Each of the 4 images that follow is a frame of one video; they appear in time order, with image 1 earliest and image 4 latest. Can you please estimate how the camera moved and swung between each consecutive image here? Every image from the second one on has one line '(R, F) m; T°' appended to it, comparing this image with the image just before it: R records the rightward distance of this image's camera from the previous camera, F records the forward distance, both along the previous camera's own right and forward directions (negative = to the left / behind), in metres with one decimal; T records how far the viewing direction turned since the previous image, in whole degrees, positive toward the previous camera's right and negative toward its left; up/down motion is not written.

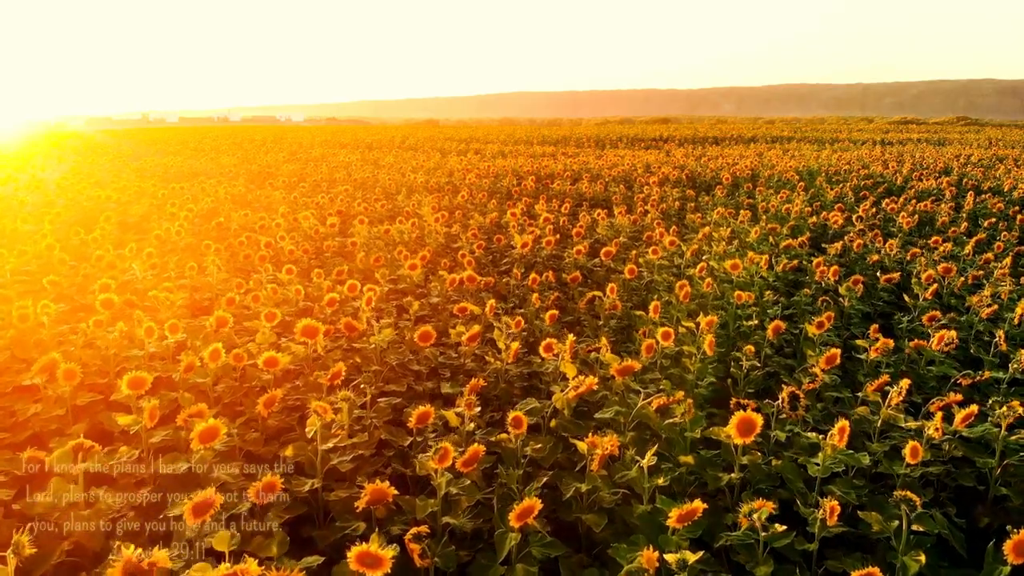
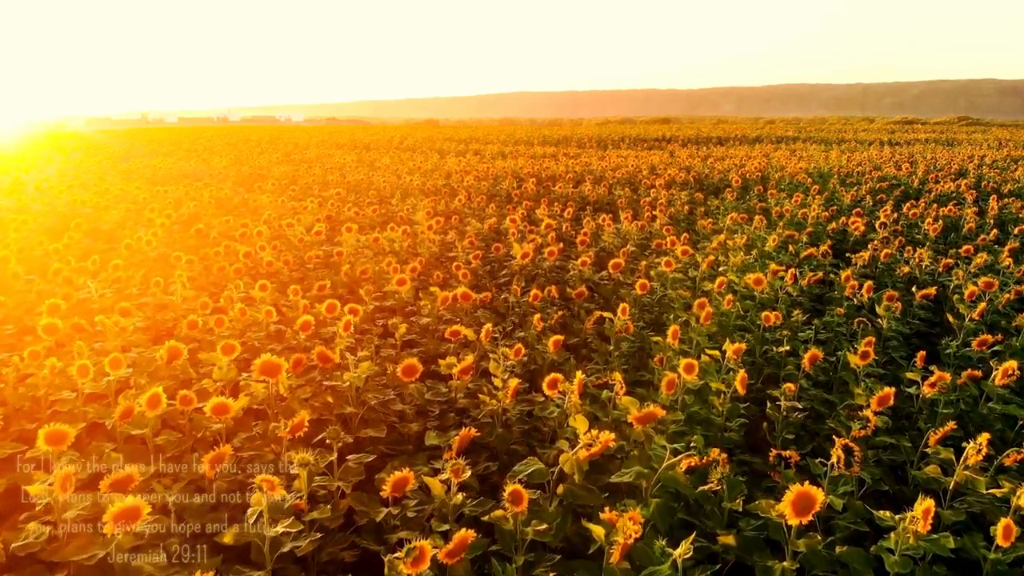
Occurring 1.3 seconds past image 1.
(0.0, +0.6) m; 0°
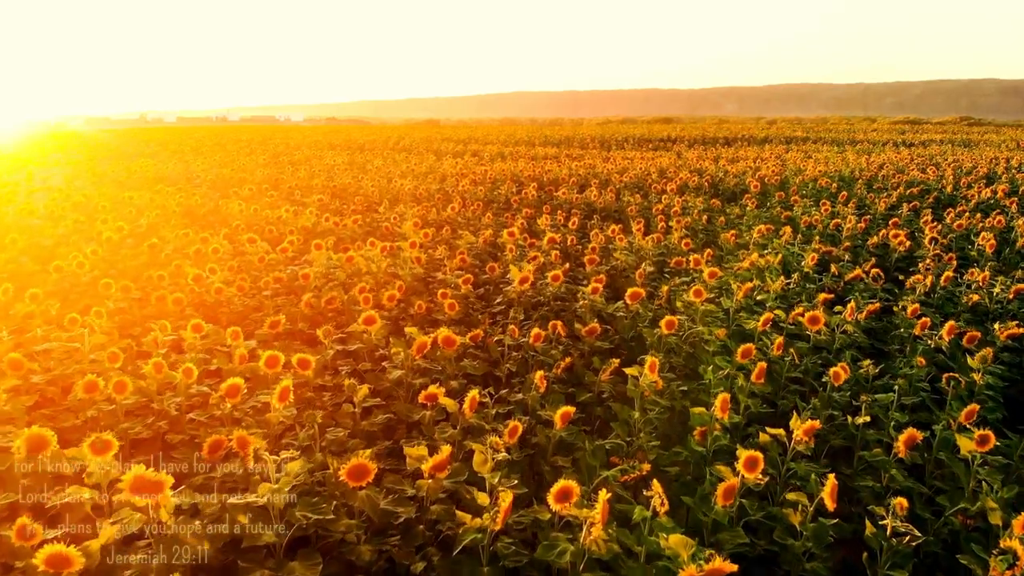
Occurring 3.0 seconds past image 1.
(0.0, +1.2) m; 0°
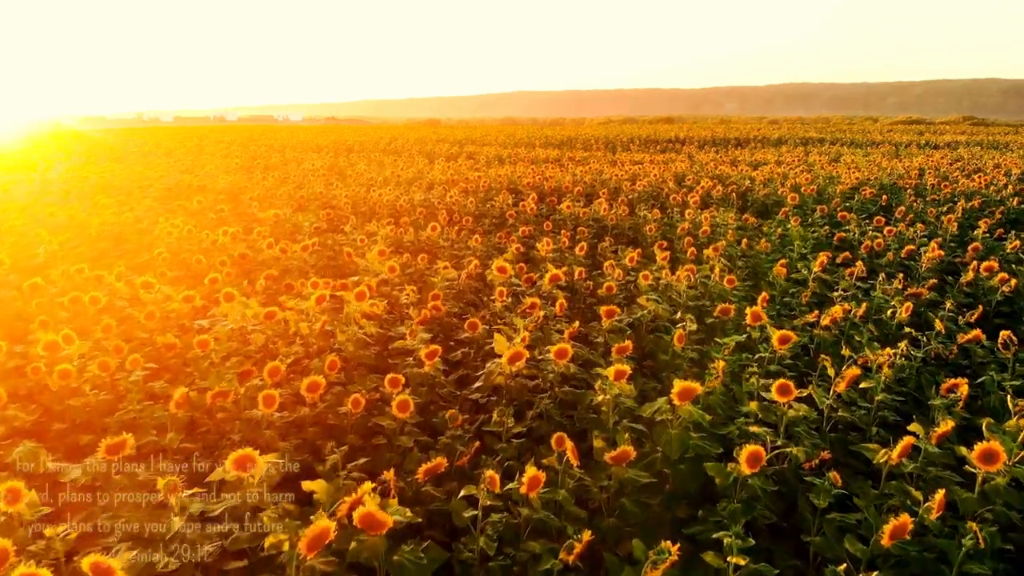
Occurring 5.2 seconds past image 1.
(+0.1, +1.9) m; 0°
